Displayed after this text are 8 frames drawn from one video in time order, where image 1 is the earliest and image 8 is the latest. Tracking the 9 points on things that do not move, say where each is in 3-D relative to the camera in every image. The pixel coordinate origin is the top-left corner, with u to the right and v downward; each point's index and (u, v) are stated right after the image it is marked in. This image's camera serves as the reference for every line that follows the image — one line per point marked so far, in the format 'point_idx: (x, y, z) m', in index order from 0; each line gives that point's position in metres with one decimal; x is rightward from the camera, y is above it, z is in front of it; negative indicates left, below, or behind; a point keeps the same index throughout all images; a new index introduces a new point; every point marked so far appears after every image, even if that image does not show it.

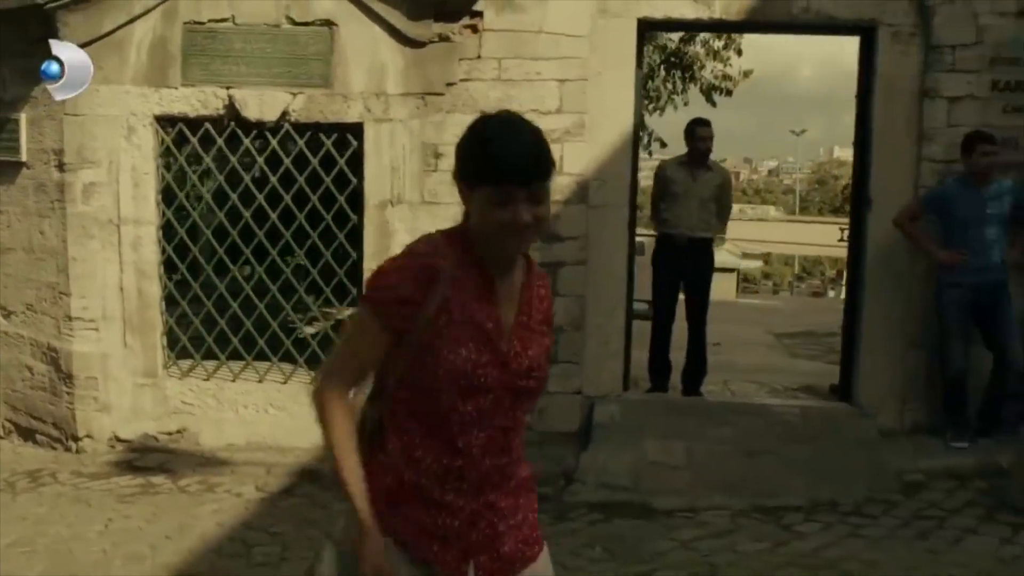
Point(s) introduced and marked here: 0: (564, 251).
0: (+0.3, +0.2, +6.0) m
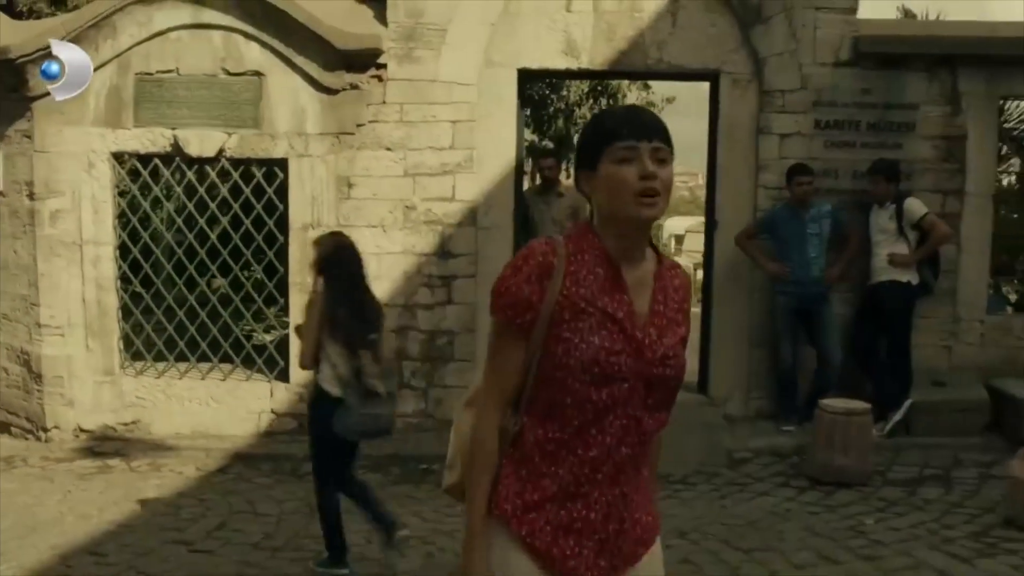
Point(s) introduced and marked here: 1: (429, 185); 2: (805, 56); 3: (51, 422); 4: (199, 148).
0: (-0.3, +0.1, +7.1) m
1: (-0.5, +0.6, +7.1) m
2: (+1.8, +1.4, +6.8) m
3: (-2.9, -0.9, +7.3) m
4: (-1.9, +0.9, +7.1) m
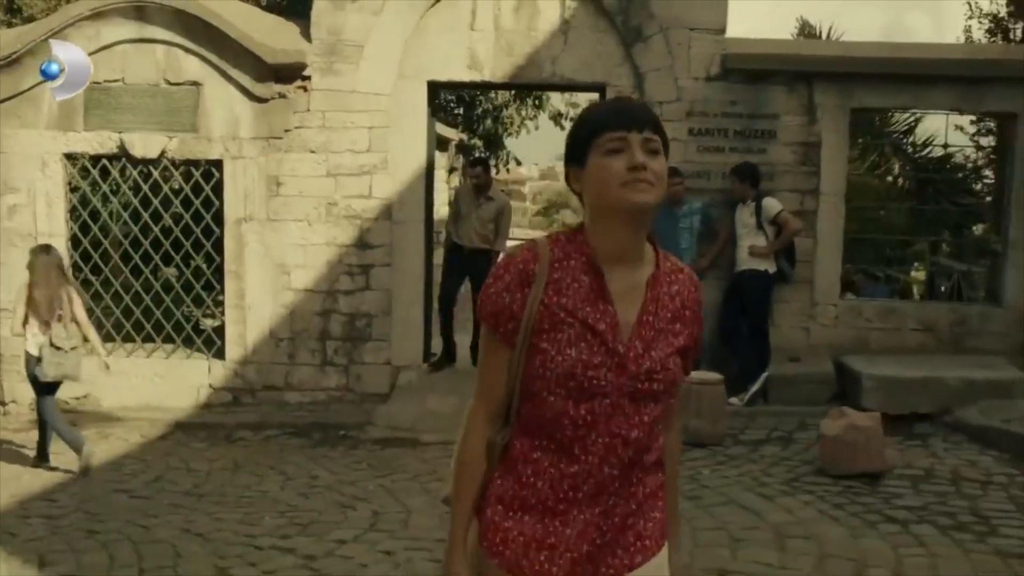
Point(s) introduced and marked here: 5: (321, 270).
0: (-1.0, +0.2, +8.0) m
1: (-1.1, +0.7, +7.9) m
2: (+1.1, +1.5, +7.8) m
3: (-3.6, -0.8, +8.1) m
4: (-2.6, +1.0, +7.9) m
5: (-1.3, +0.1, +8.0) m
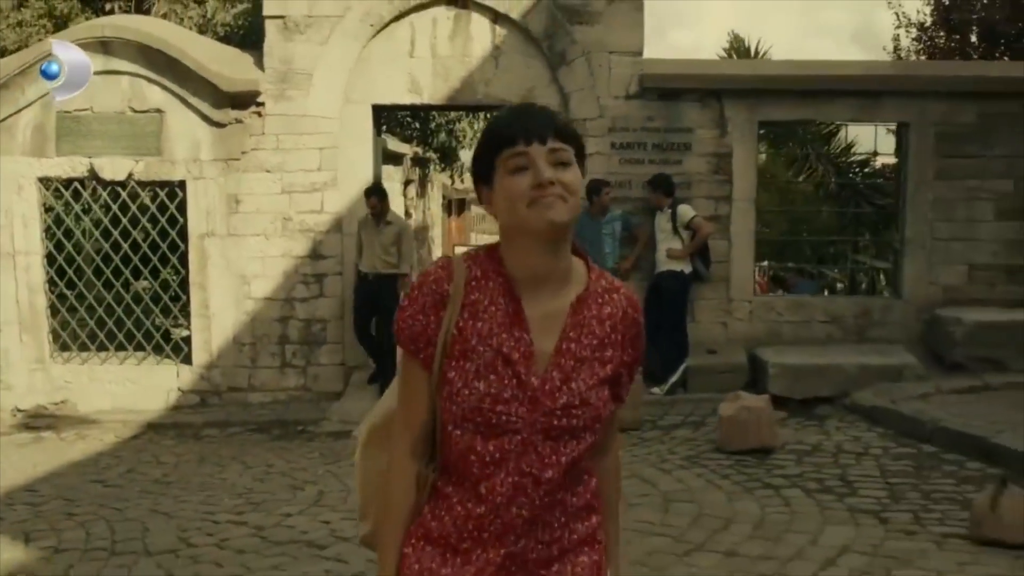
0: (-1.4, +0.2, +8.7) m
1: (-1.6, +0.7, +8.7) m
2: (+0.7, +1.5, +8.5) m
3: (-4.0, -0.9, +8.7) m
4: (-3.0, +0.9, +8.6) m
5: (-1.8, +0.1, +8.7) m
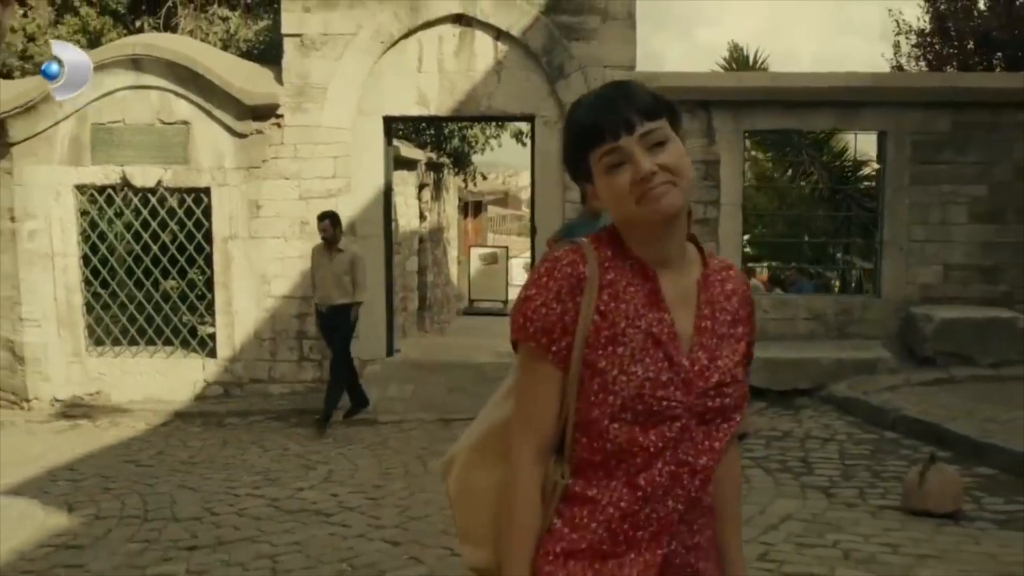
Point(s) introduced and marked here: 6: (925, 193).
0: (-1.4, +0.2, +9.3) m
1: (-1.6, +0.7, +9.3) m
2: (+0.7, +1.5, +9.1) m
3: (-4.0, -0.9, +9.4) m
4: (-3.0, +0.9, +9.3) m
5: (-1.8, +0.1, +9.3) m
6: (+3.4, +0.8, +9.3) m
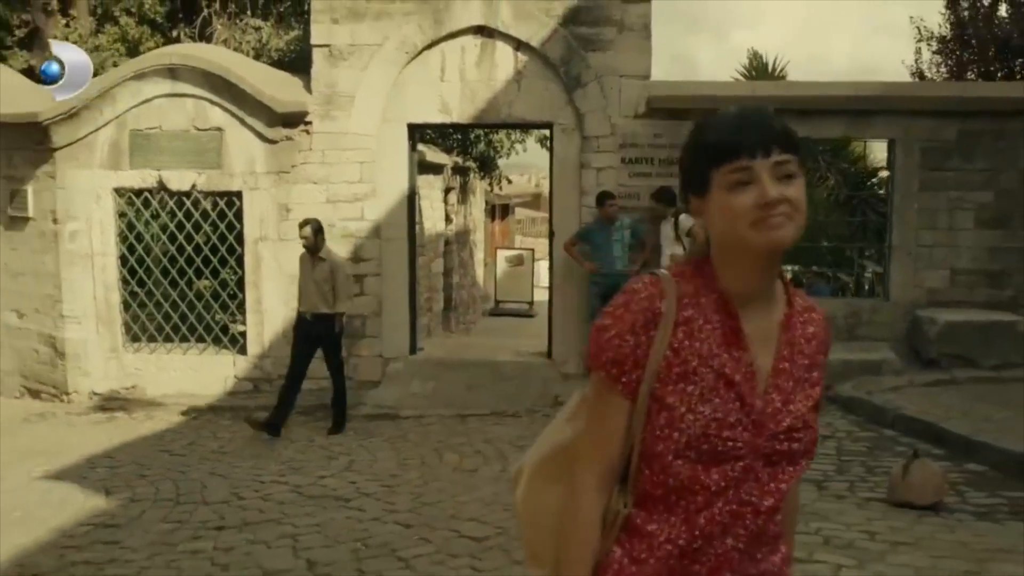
0: (-1.2, +0.2, +9.7) m
1: (-1.4, +0.7, +9.7) m
2: (+0.8, +1.5, +9.5) m
3: (-3.8, -0.9, +9.9) m
4: (-2.9, +0.9, +9.7) m
5: (-1.6, +0.1, +9.7) m
6: (+3.5, +0.7, +9.6) m
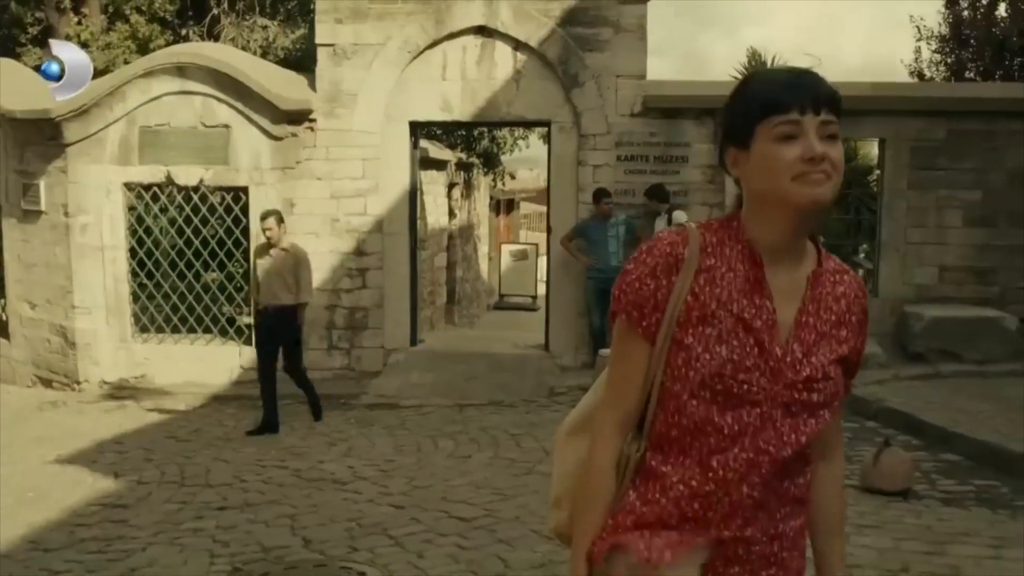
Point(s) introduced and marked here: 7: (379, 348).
0: (-1.3, +0.2, +10.0) m
1: (-1.4, +0.7, +10.0) m
2: (+0.8, +1.5, +9.7) m
3: (-3.8, -0.8, +10.2) m
4: (-2.9, +1.0, +10.0) m
5: (-1.6, +0.1, +10.0) m
6: (+3.5, +0.8, +9.8) m
7: (-1.2, -0.5, +10.0) m
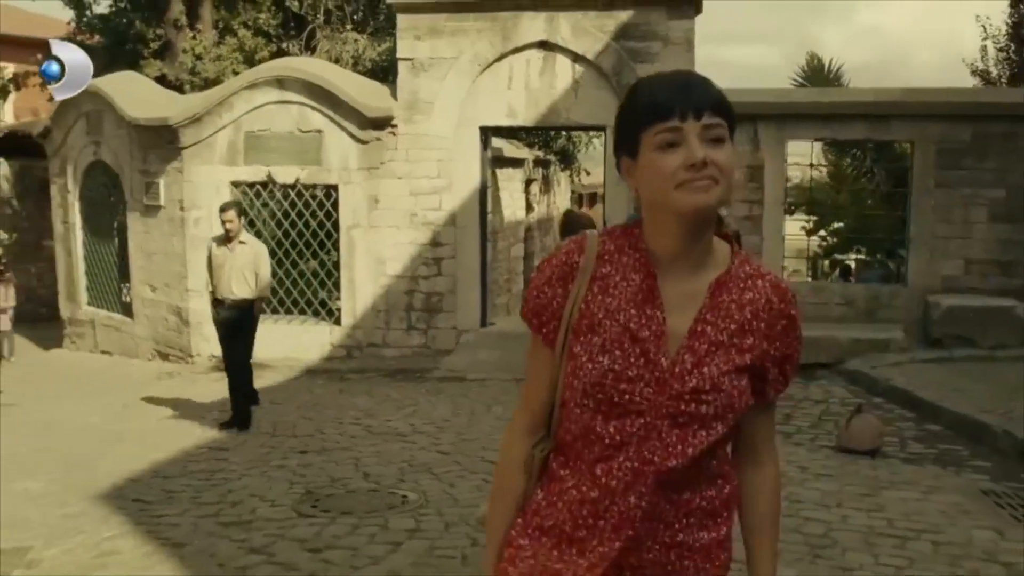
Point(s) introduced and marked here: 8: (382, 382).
0: (-0.7, +0.4, +11.2) m
1: (-0.9, +0.9, +11.2) m
2: (+1.4, +1.6, +10.7) m
3: (-3.2, -0.6, +11.7) m
4: (-2.3, +1.1, +11.4) m
5: (-1.0, +0.3, +11.2) m
6: (+4.0, +0.9, +10.6) m
7: (-0.6, -0.4, +11.3) m
8: (-1.2, -0.9, +10.3) m
